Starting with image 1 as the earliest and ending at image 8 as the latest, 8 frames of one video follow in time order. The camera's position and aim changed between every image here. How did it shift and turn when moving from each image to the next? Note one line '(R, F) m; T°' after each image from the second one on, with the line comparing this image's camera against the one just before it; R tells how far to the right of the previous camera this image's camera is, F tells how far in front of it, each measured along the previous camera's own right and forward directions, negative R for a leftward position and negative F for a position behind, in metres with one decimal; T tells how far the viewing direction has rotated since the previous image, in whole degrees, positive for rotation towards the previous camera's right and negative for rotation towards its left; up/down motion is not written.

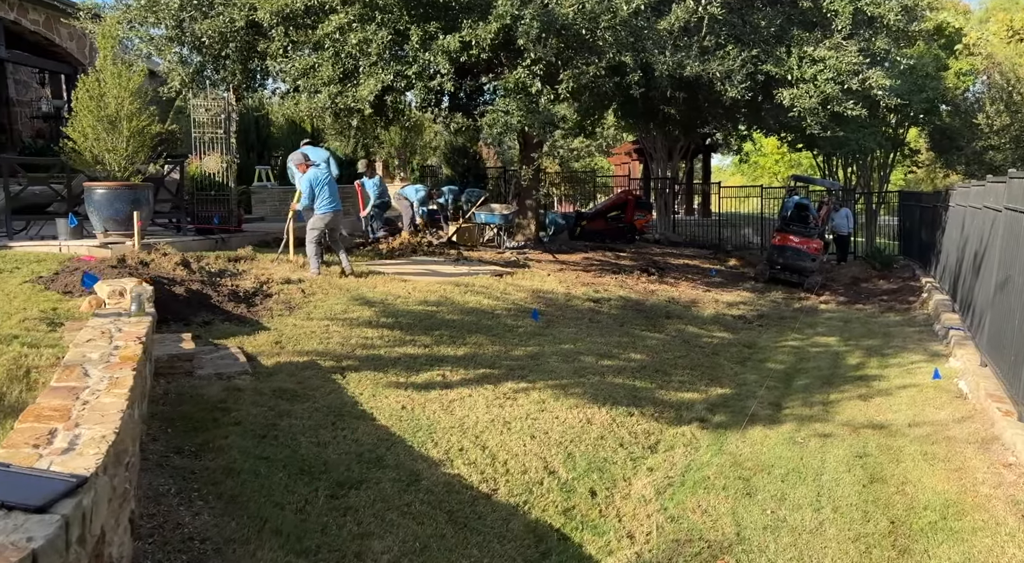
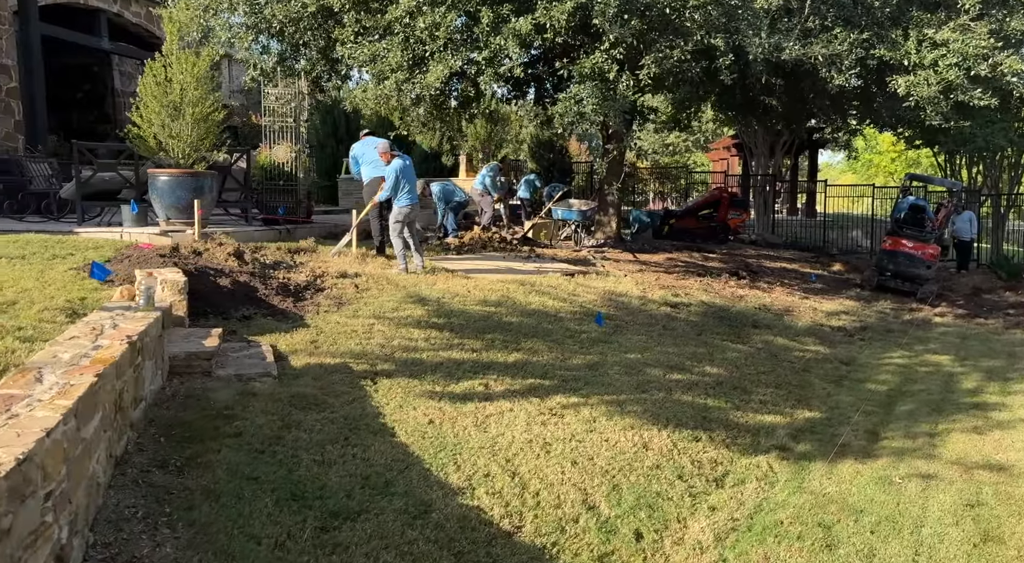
(+0.3, +0.7) m; -7°
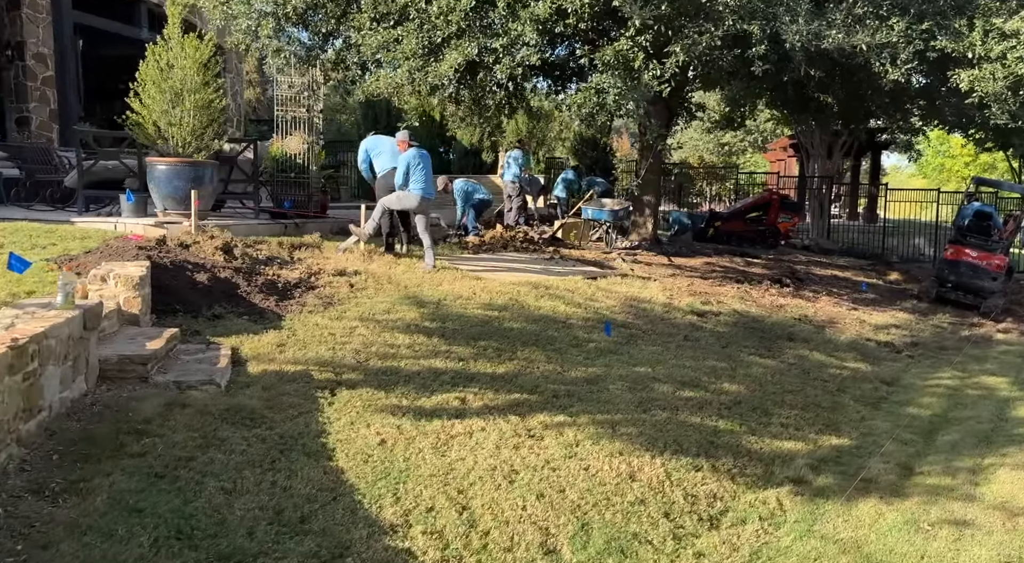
(+0.5, +0.7) m; -4°
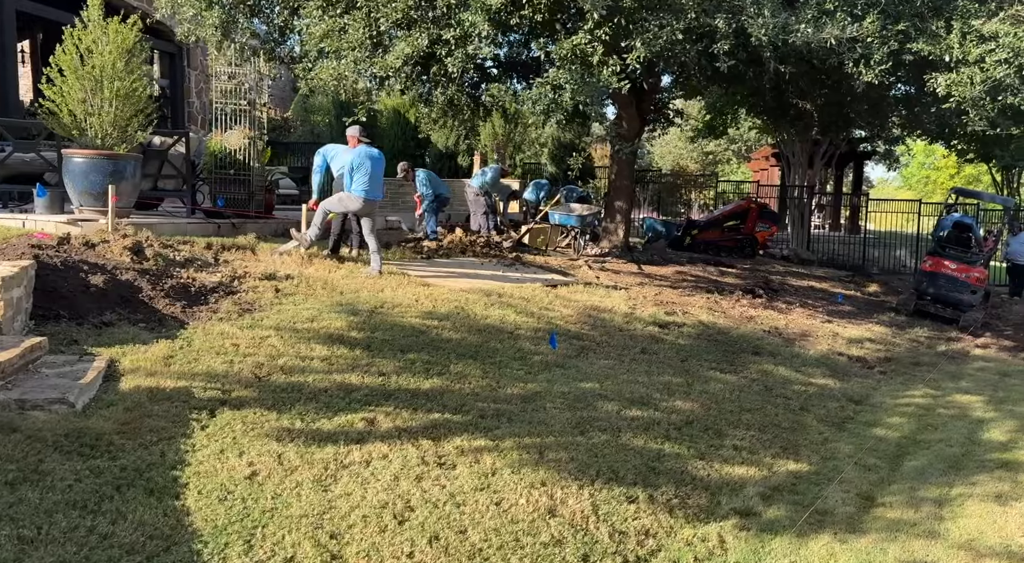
(+0.4, +0.6) m; +1°
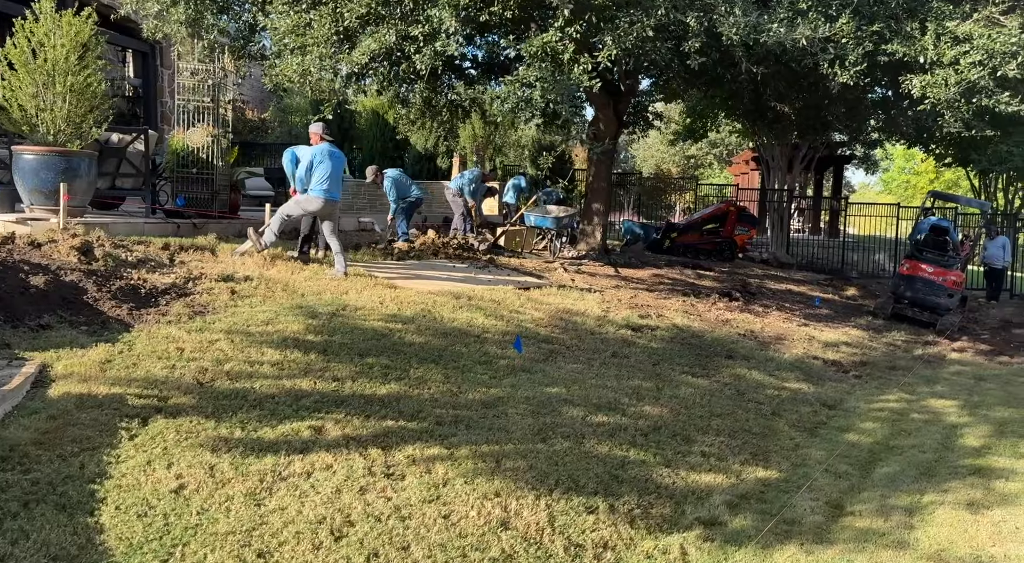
(+0.2, +0.2) m; +1°
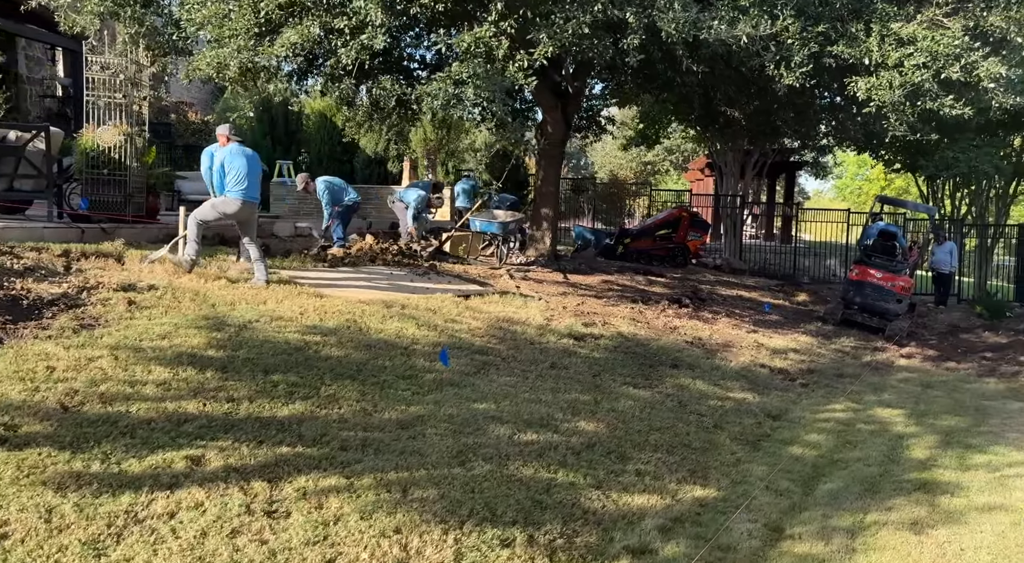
(+0.3, +0.4) m; +3°
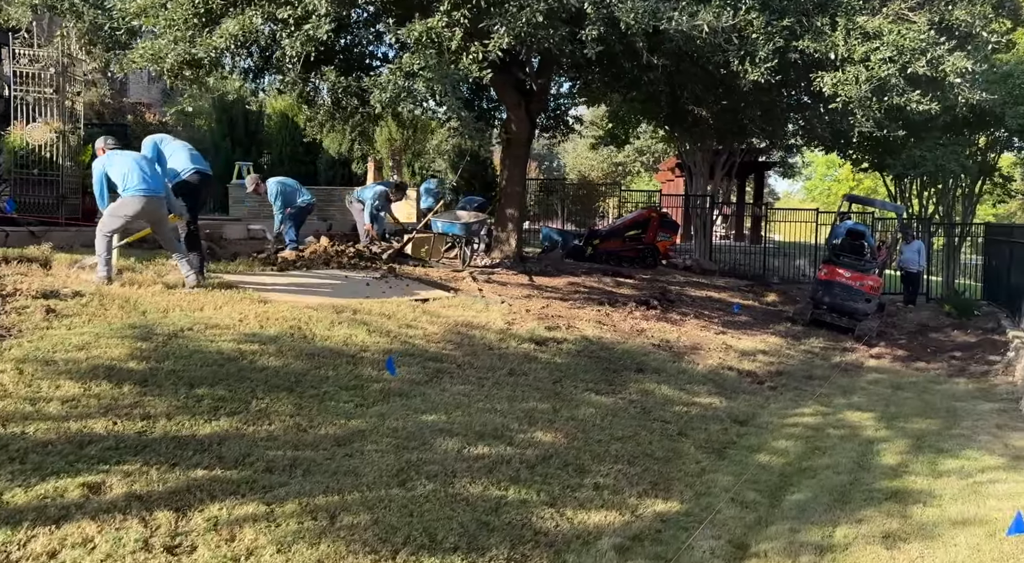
(+0.2, +0.4) m; +2°
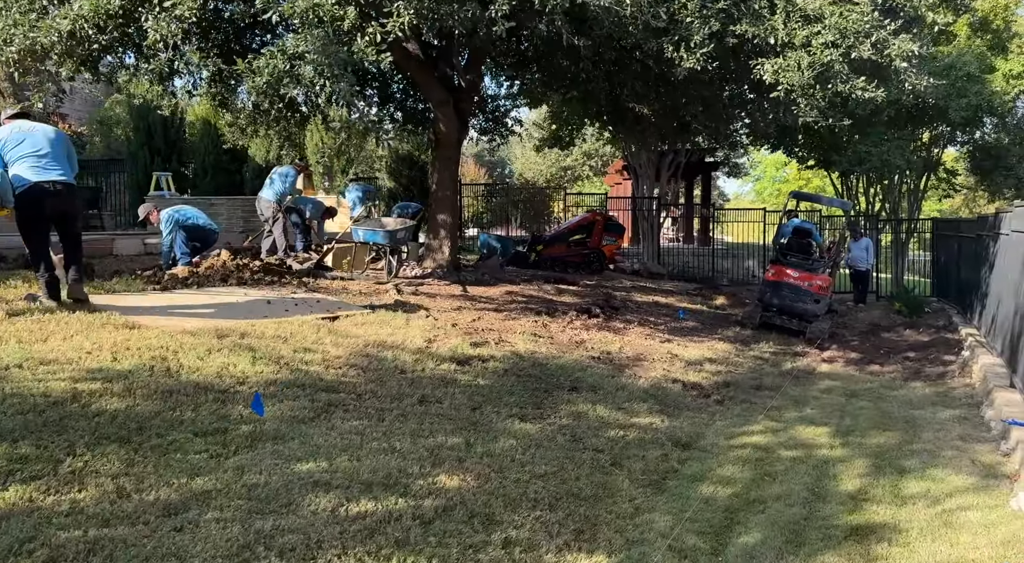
(+0.4, +1.0) m; +3°
